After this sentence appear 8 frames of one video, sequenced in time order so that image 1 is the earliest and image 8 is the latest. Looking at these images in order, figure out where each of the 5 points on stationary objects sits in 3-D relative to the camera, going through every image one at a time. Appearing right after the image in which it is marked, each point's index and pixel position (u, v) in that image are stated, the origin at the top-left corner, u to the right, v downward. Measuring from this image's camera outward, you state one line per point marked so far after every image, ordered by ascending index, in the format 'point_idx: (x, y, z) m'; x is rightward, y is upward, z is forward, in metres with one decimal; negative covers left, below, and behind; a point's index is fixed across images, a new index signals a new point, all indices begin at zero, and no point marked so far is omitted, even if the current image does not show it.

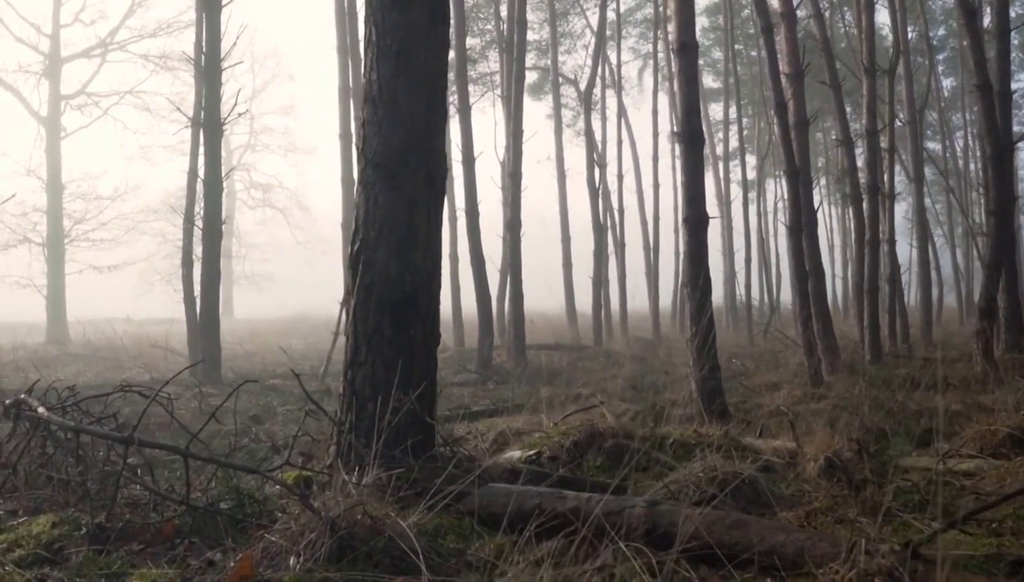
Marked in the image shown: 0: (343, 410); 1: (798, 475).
0: (-1.0, -0.7, +5.0) m
1: (+1.9, -1.2, +5.7) m
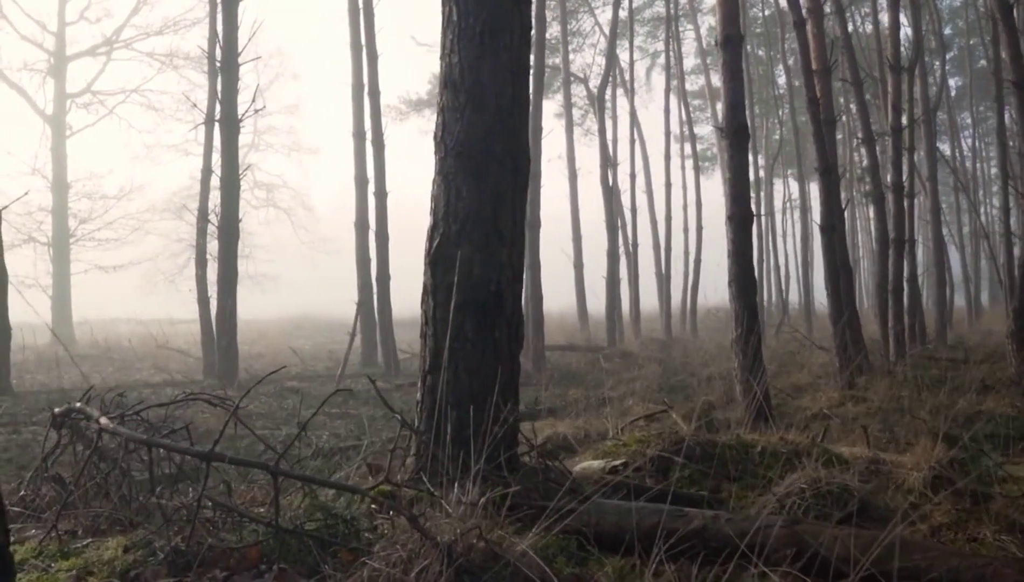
0: (-0.5, -0.7, +4.7) m
1: (+2.4, -1.2, +5.4) m
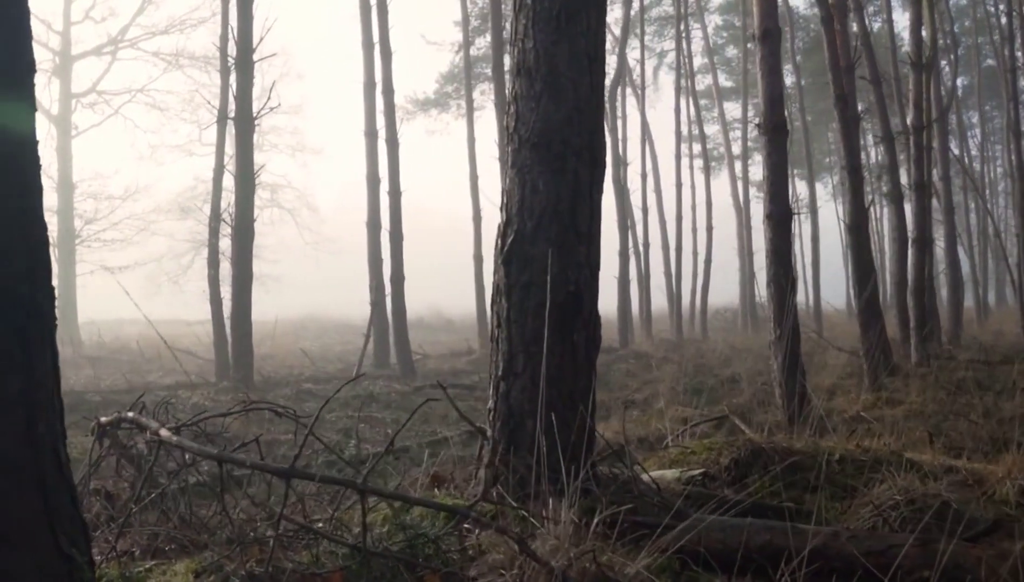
0: (-0.1, -0.7, +4.4) m
1: (+2.8, -1.2, +5.1) m
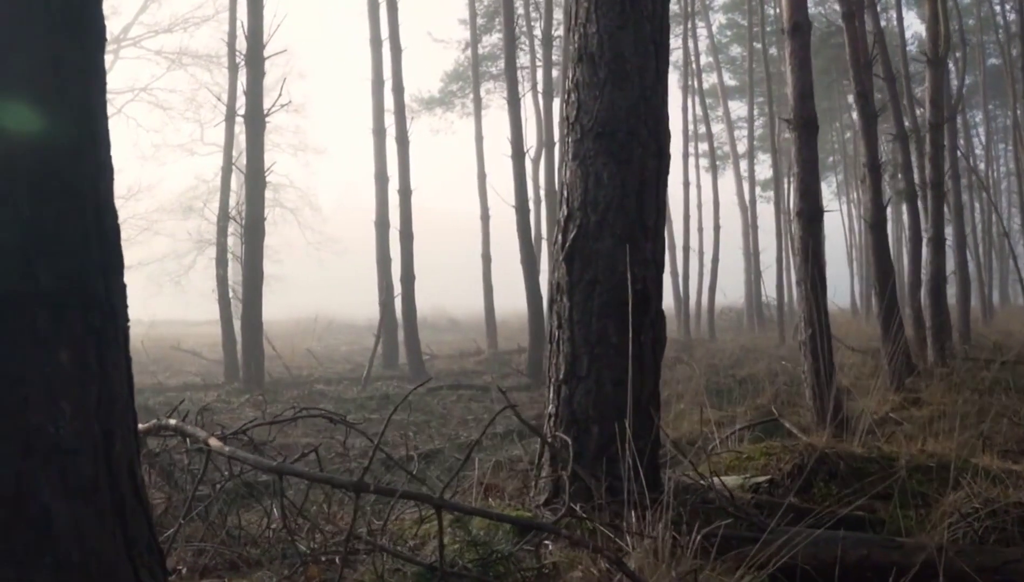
0: (+0.2, -0.7, +4.1) m
1: (+3.1, -1.2, +4.9) m
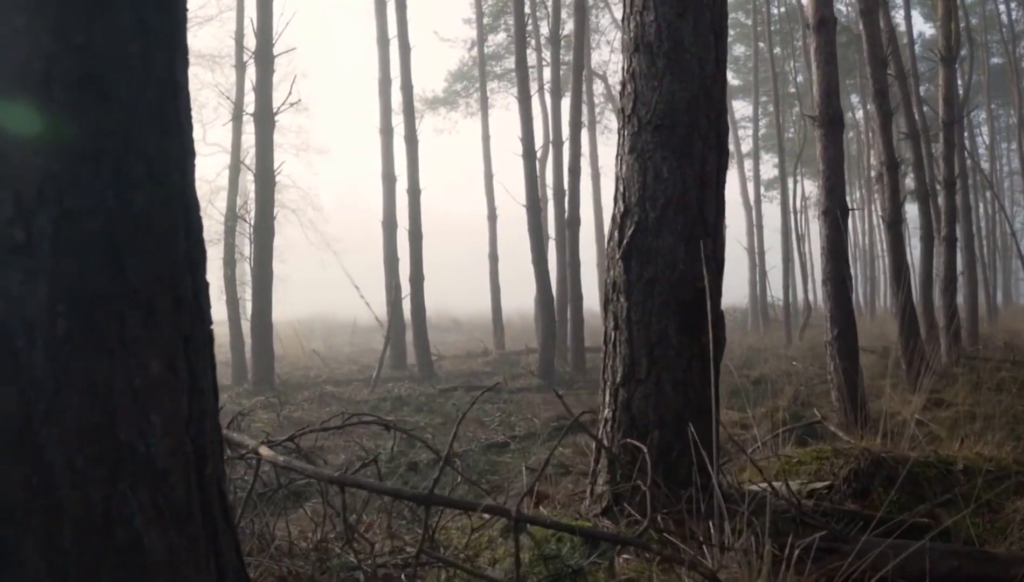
0: (+0.5, -0.7, +4.0) m
1: (+3.4, -1.2, +4.7) m
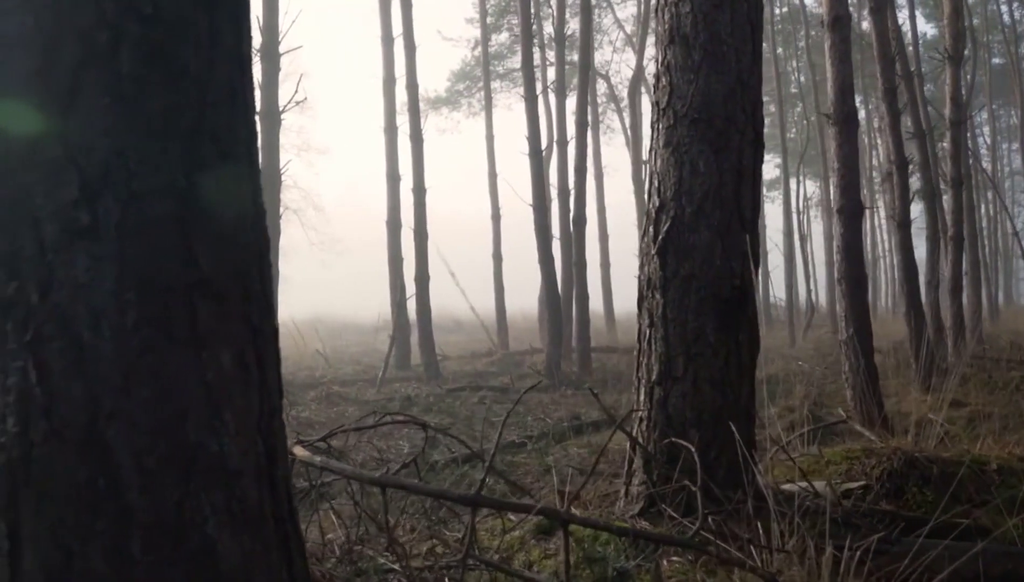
0: (+0.6, -0.7, +3.9) m
1: (+3.5, -1.2, +4.6) m
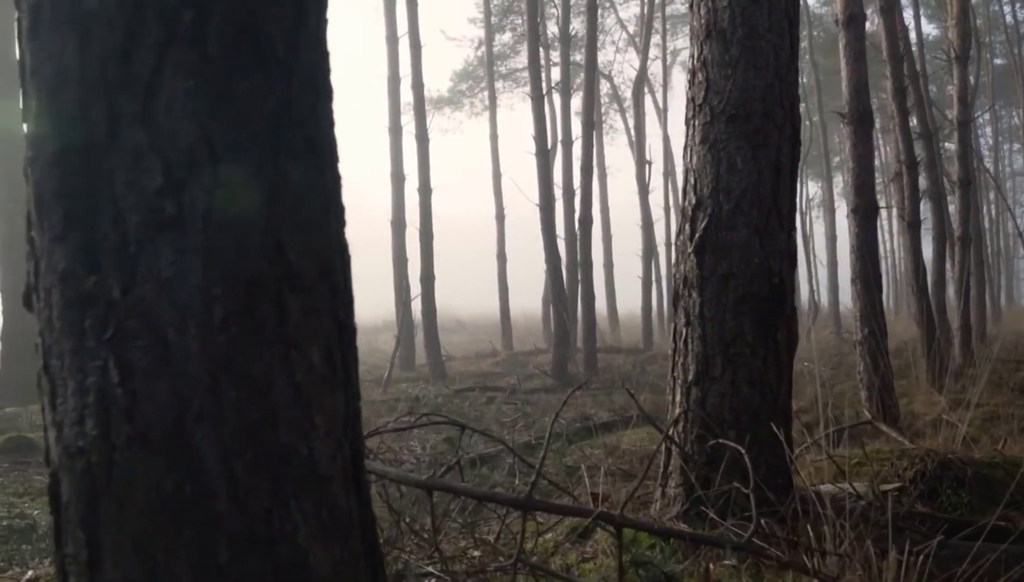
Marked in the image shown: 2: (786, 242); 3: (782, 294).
0: (+0.8, -0.7, +3.8) m
1: (+3.7, -1.2, +4.5) m
2: (+1.2, +0.2, +3.9) m
3: (+1.2, 0.0, +3.9) m
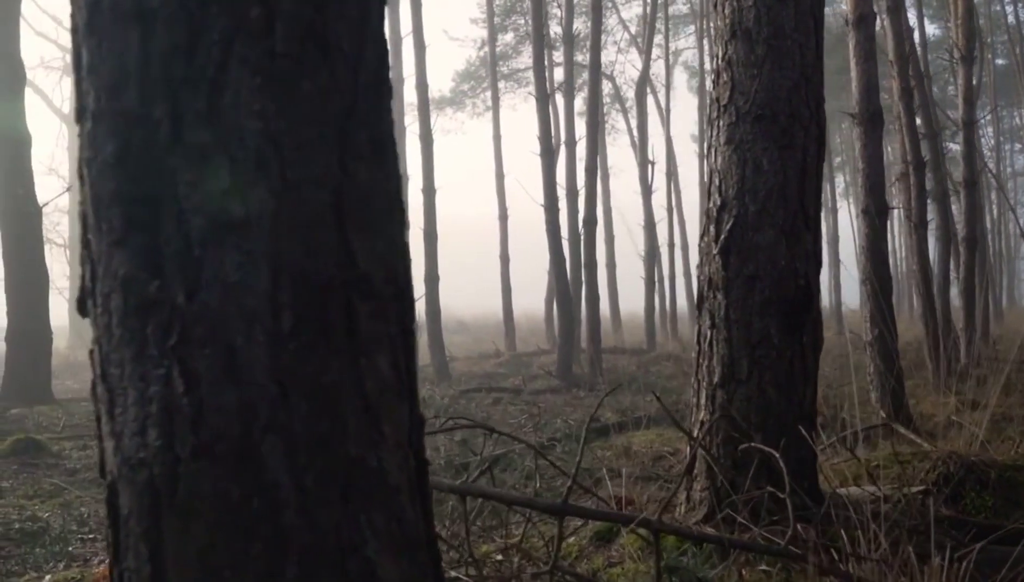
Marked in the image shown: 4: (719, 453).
0: (+0.9, -0.7, +3.8) m
1: (+3.8, -1.2, +4.5) m
2: (+1.3, +0.2, +3.8) m
3: (+1.3, 0.0, +3.8) m
4: (+0.9, -0.7, +3.8) m
